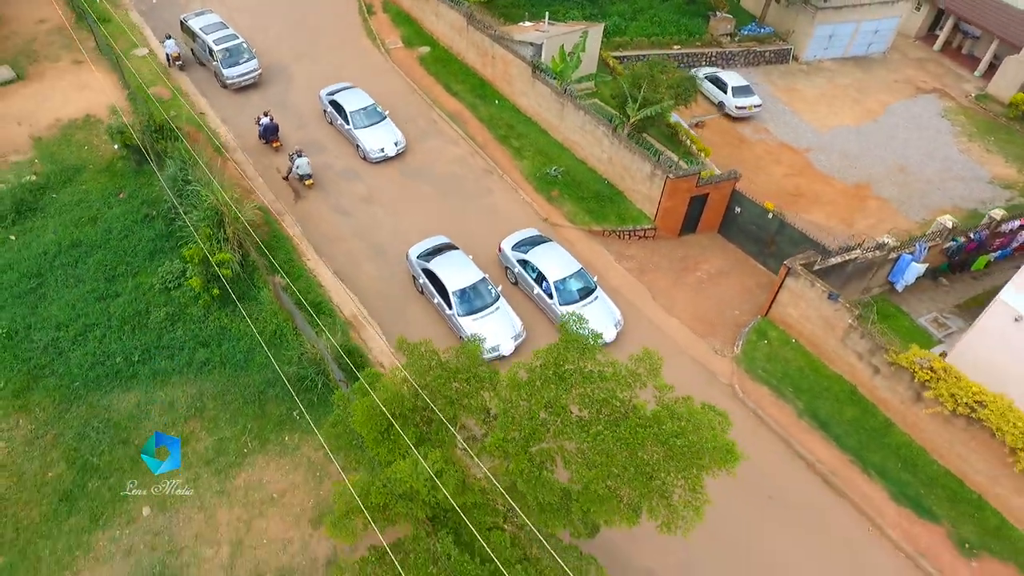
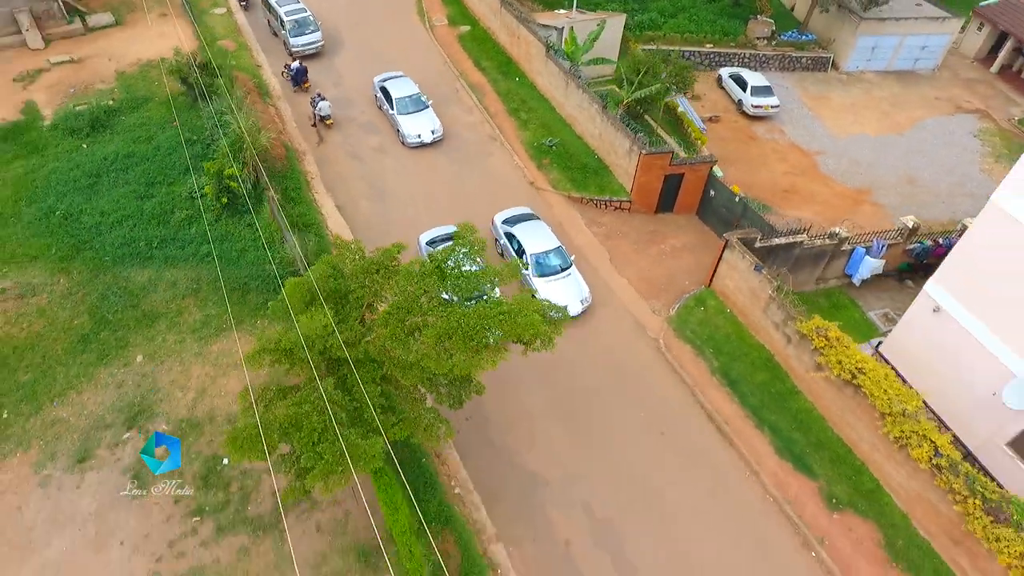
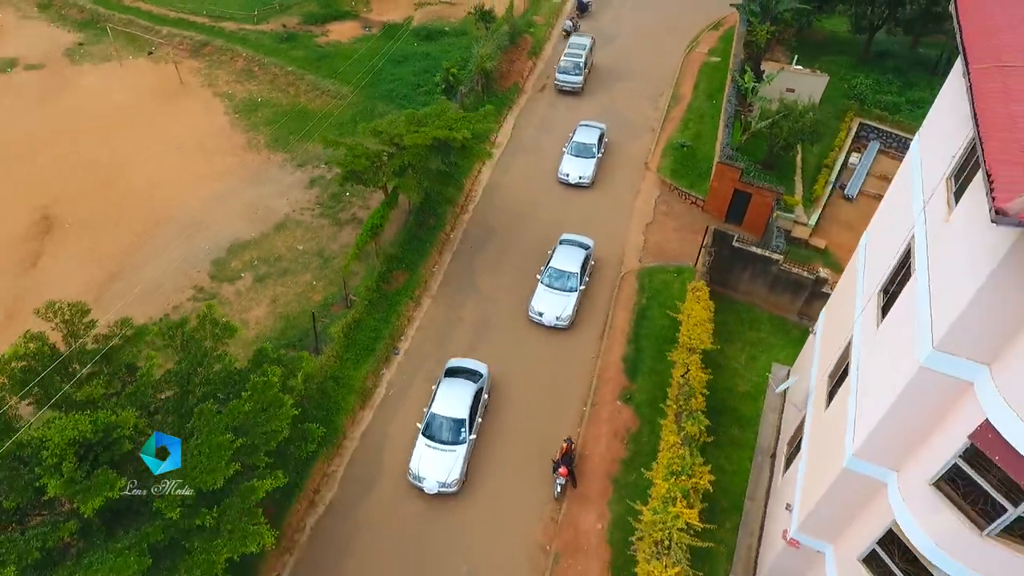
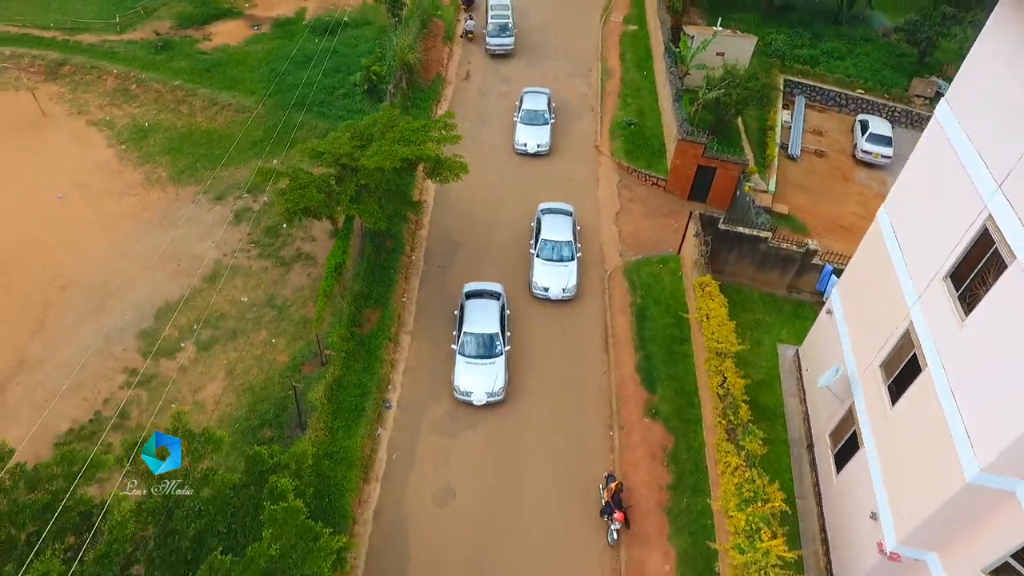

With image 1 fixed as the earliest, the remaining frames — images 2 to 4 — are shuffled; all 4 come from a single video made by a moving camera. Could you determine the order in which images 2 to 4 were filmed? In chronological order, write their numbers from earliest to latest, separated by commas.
2, 4, 3
